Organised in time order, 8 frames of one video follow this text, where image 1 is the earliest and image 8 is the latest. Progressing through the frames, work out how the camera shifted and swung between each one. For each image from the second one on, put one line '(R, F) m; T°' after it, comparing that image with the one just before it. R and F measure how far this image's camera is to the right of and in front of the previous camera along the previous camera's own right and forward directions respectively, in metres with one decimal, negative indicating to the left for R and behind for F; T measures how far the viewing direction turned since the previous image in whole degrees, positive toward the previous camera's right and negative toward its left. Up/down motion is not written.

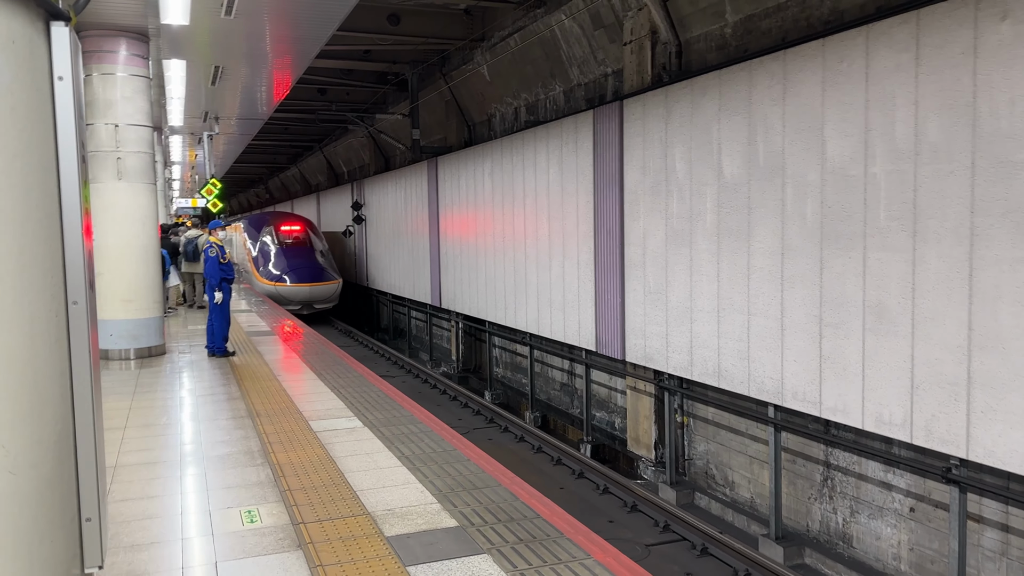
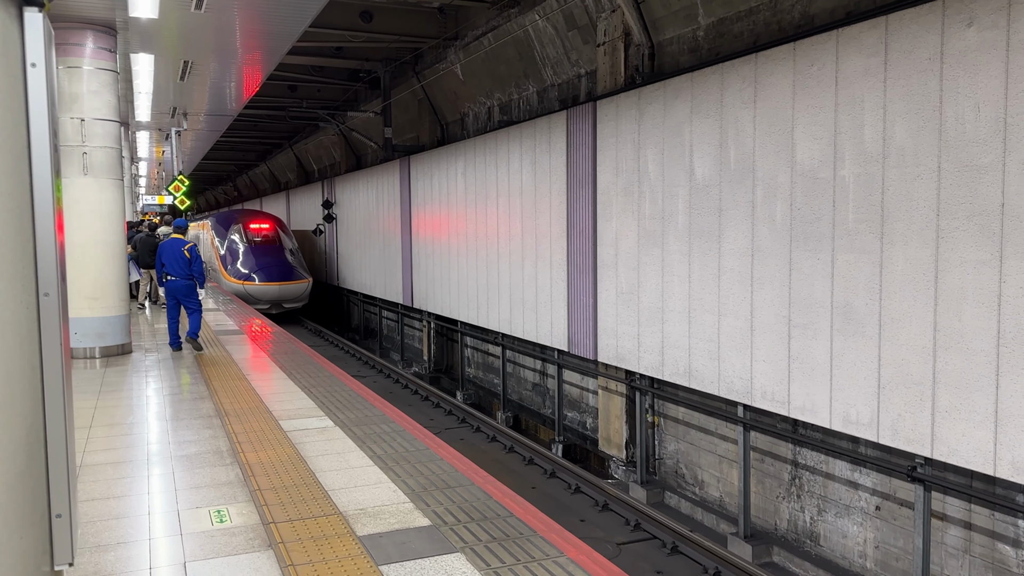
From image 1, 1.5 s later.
(0.0, 0.0) m; +2°
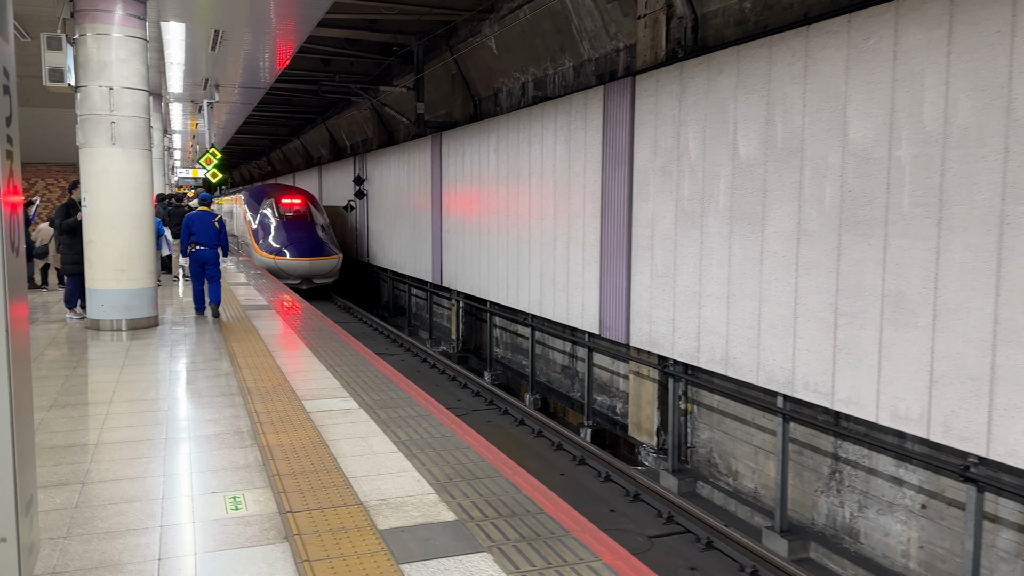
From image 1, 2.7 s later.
(0.0, +0.2) m; -2°
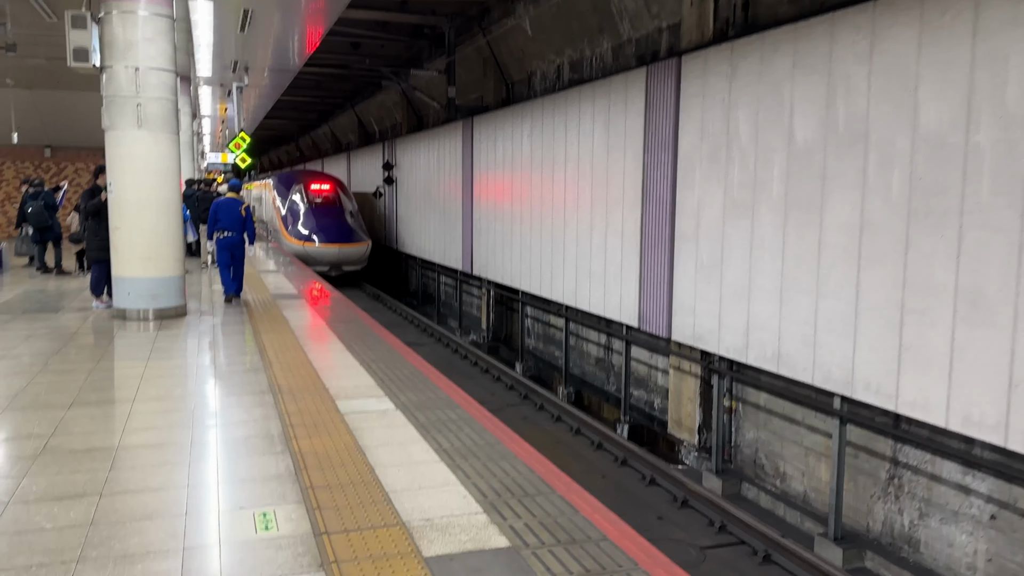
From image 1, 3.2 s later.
(-0.1, +0.3) m; -2°
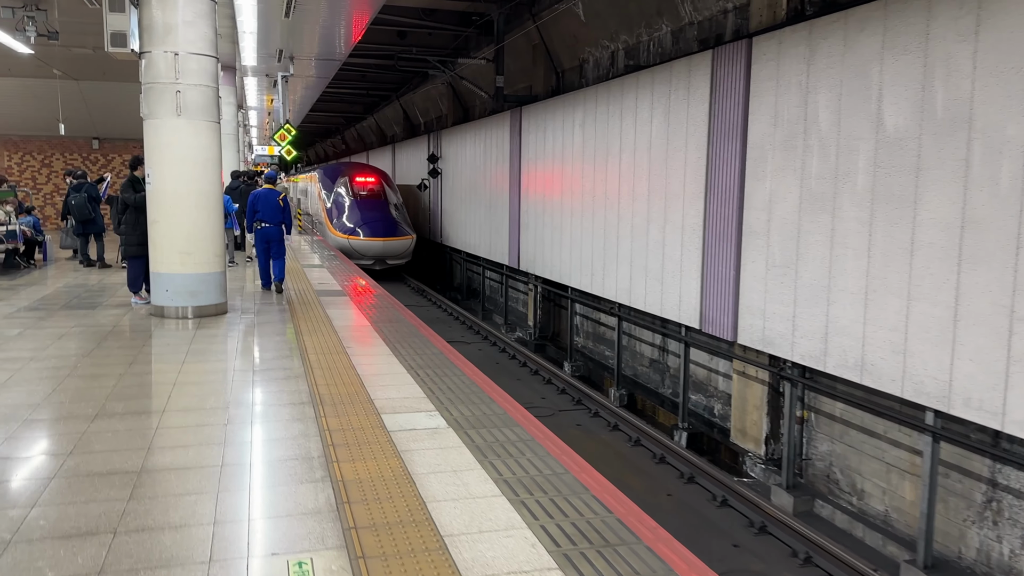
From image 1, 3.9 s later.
(-0.1, +0.4) m; -3°
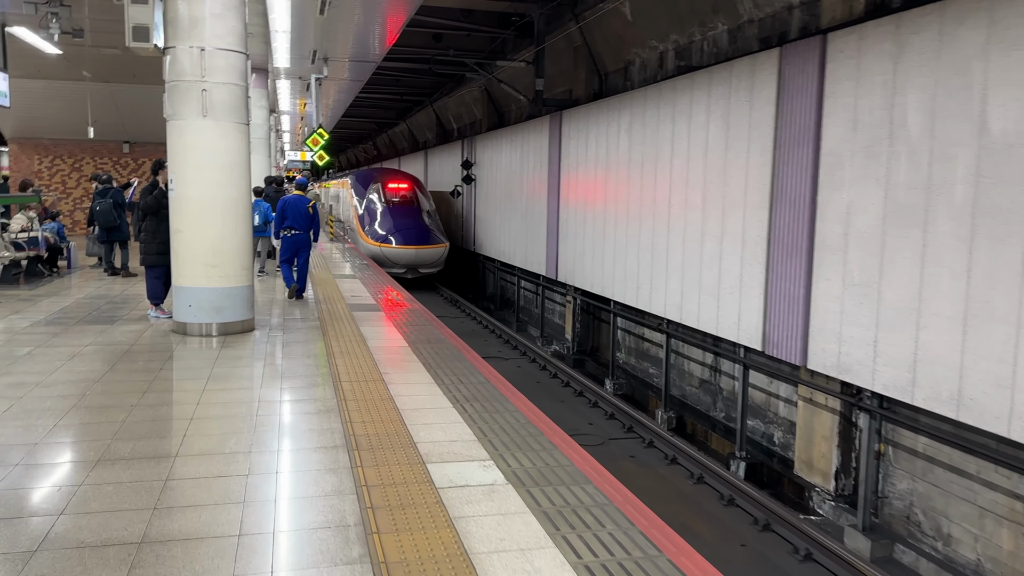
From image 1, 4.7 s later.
(-0.2, +0.5) m; -2°
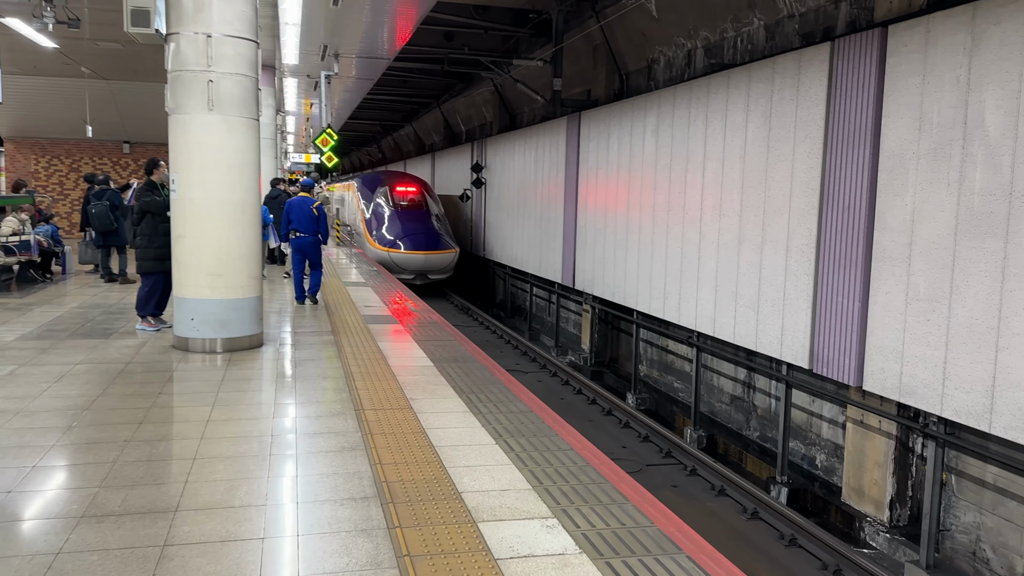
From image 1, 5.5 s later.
(-0.2, +0.5) m; 0°
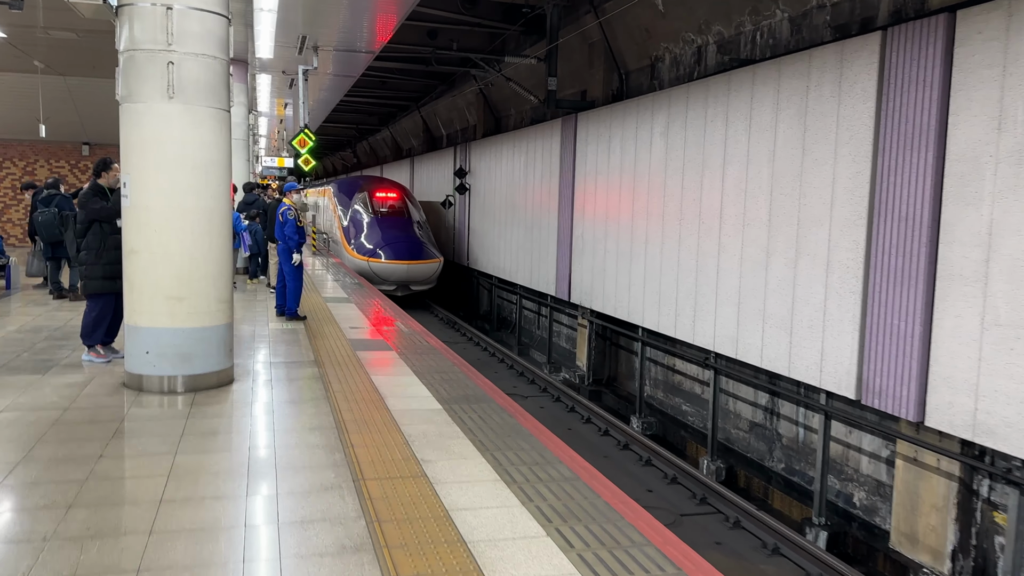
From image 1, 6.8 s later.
(-0.3, +0.8) m; +2°
